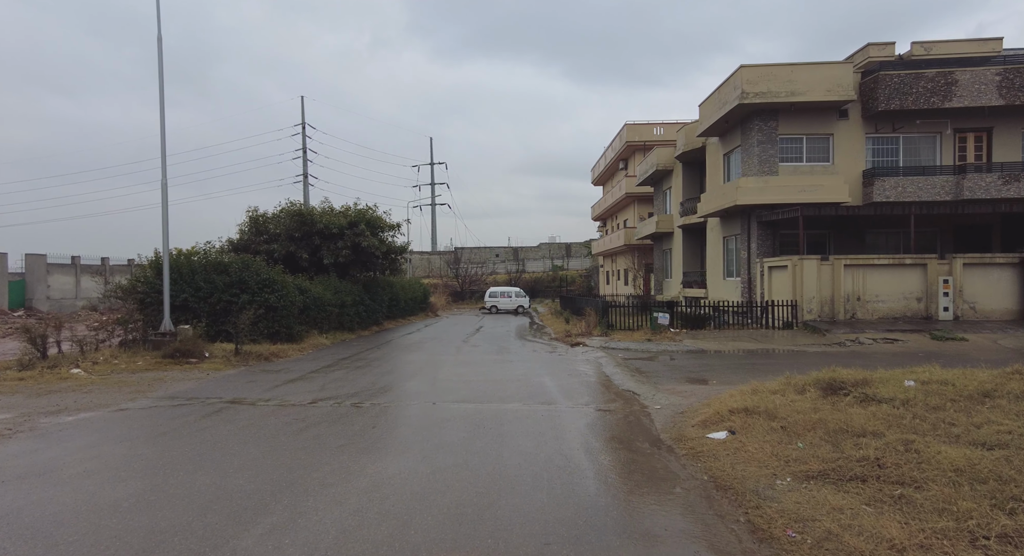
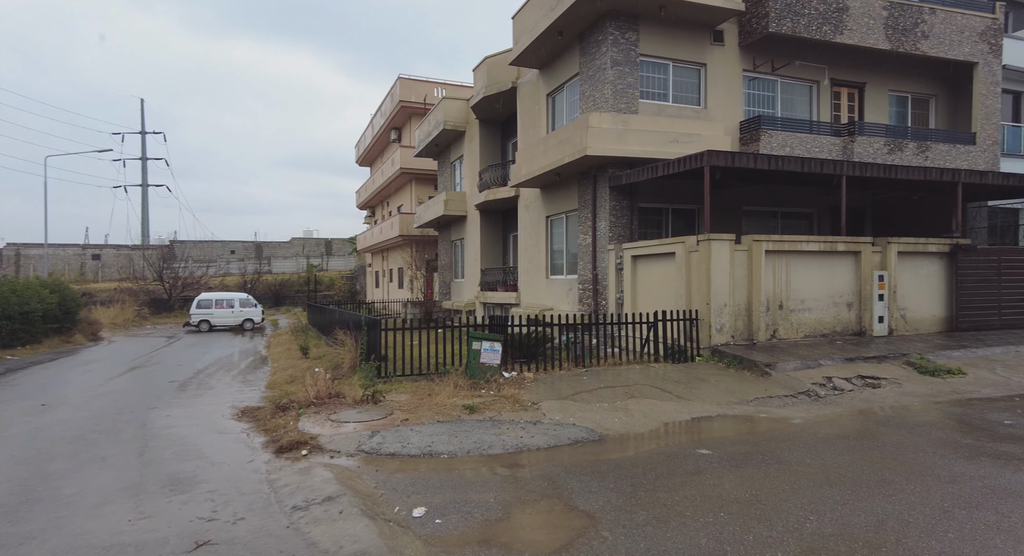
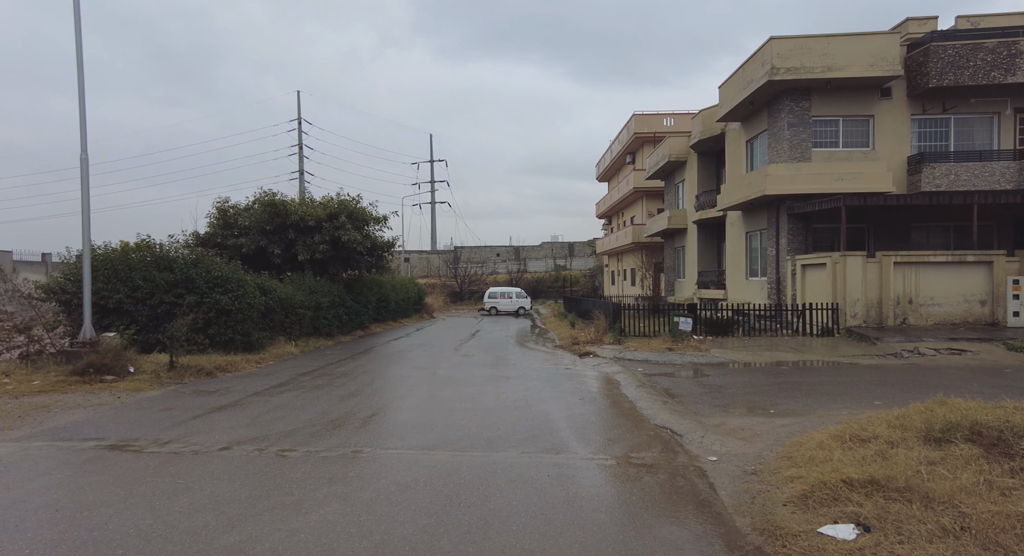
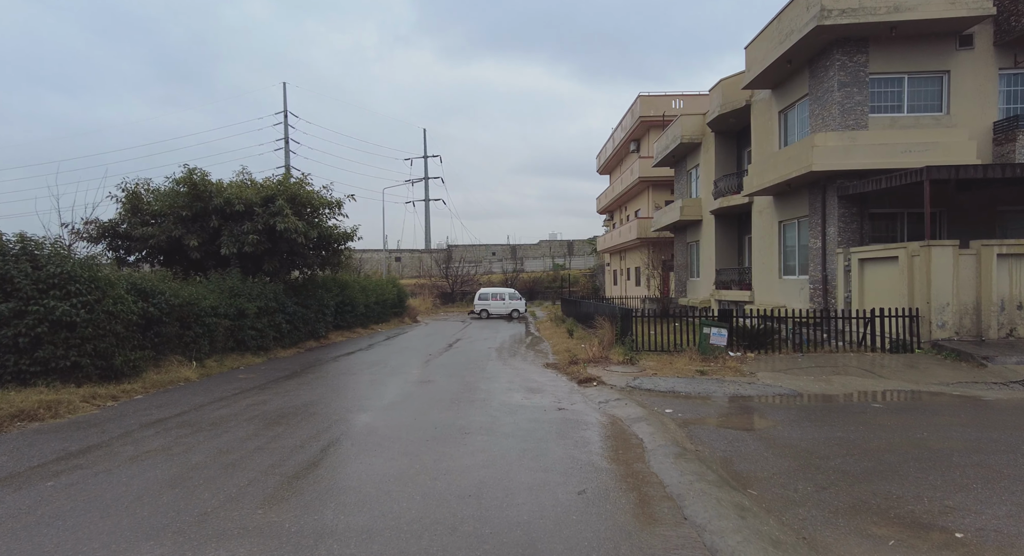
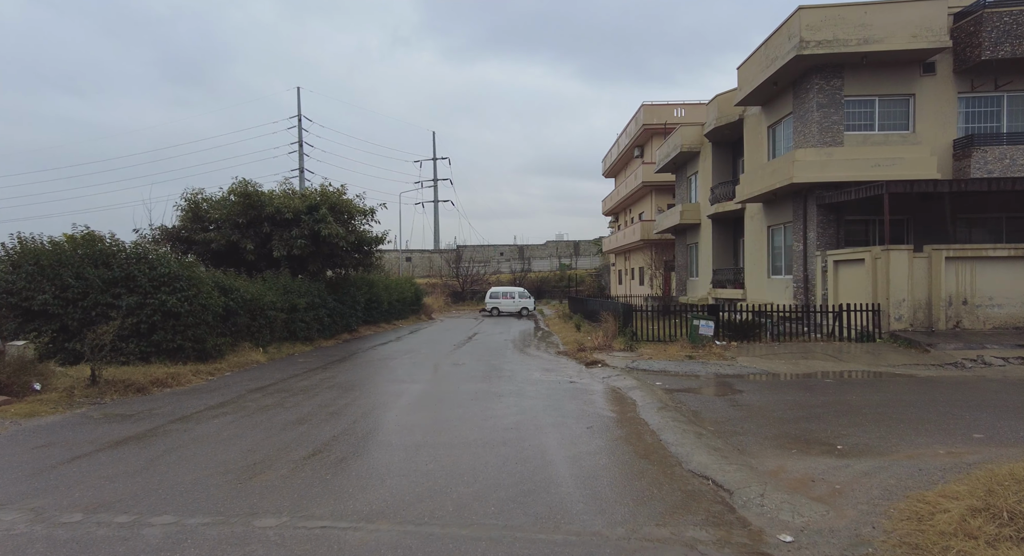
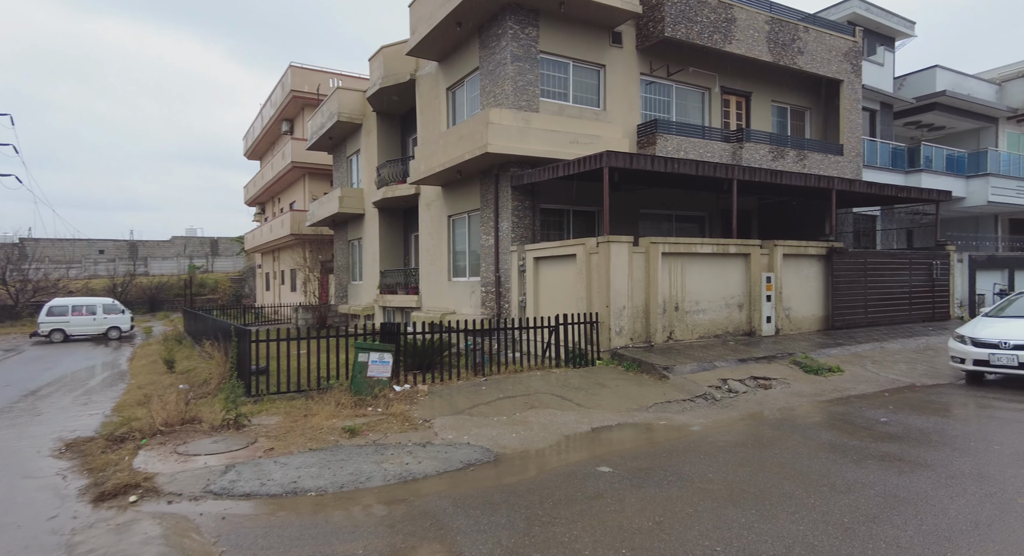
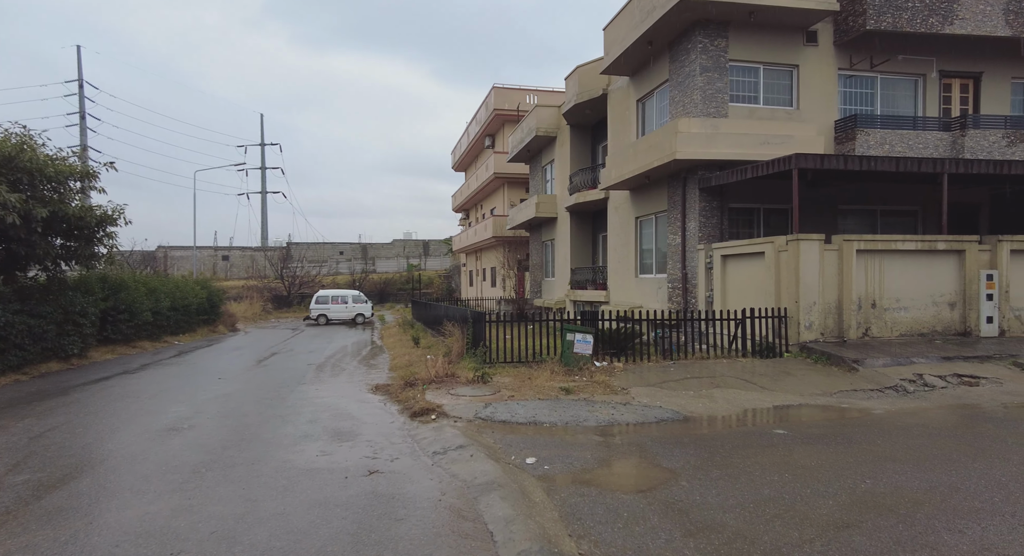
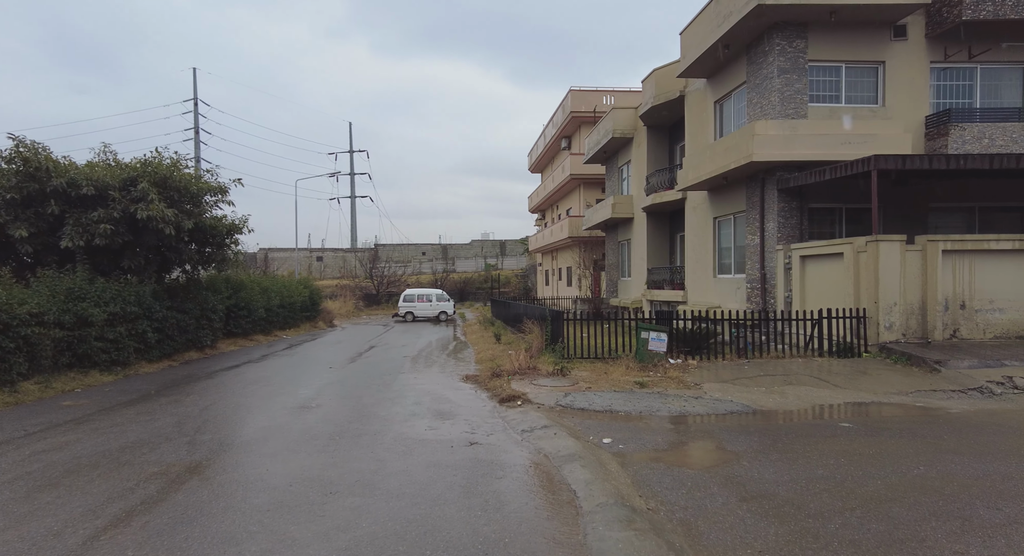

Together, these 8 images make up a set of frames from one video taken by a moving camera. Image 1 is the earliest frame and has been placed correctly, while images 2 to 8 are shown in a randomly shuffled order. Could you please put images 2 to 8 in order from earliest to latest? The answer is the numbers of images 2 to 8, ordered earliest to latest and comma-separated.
3, 5, 4, 8, 7, 2, 6
